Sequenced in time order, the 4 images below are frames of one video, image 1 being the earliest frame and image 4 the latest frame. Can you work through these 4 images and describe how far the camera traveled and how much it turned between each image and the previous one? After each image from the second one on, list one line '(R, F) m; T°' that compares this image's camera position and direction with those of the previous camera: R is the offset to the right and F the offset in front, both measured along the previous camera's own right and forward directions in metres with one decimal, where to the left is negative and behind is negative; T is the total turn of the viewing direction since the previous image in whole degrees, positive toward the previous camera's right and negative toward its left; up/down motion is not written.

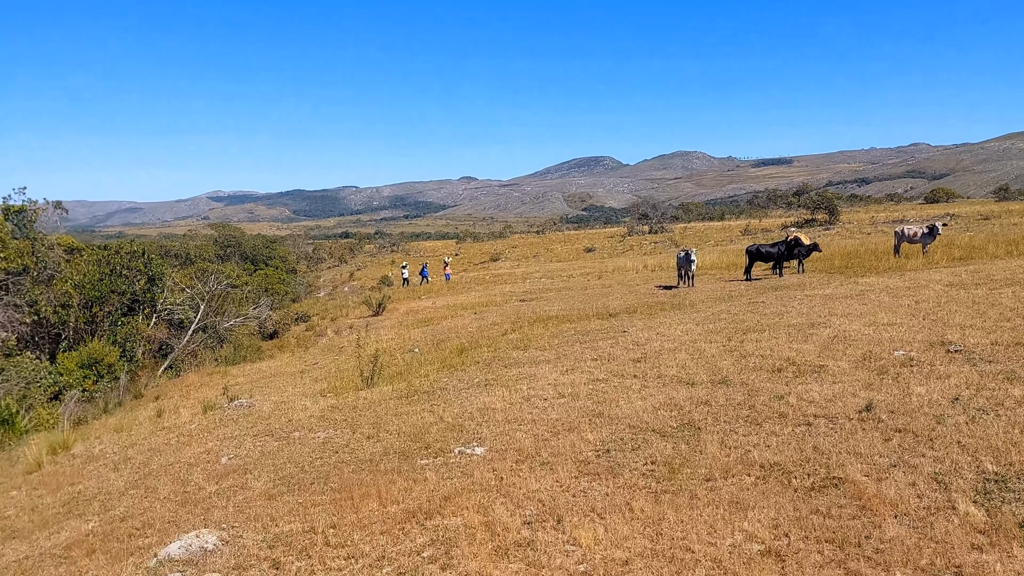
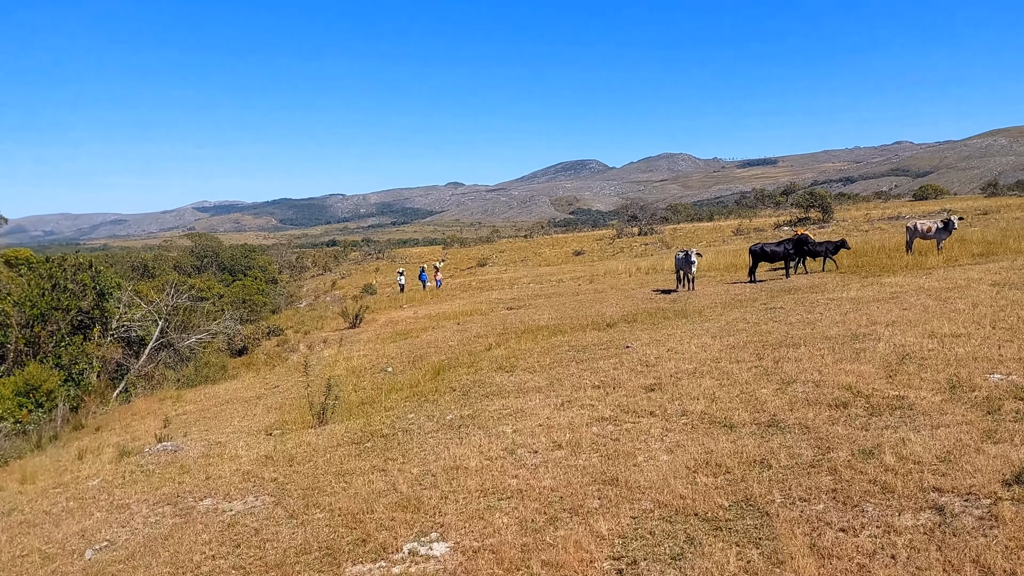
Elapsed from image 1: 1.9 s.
(+0.1, +2.1) m; +1°
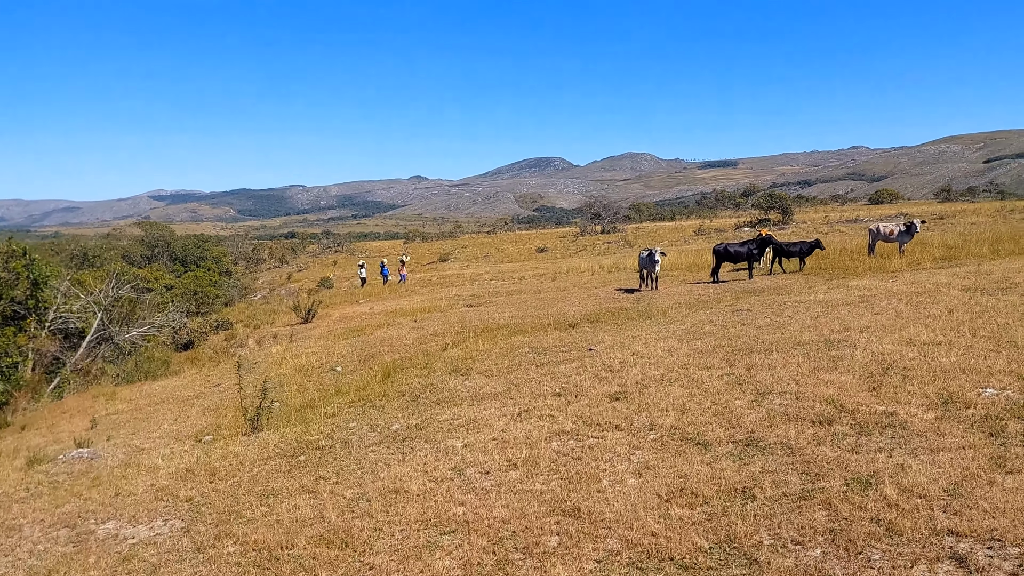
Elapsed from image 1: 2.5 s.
(+0.1, +0.7) m; +3°
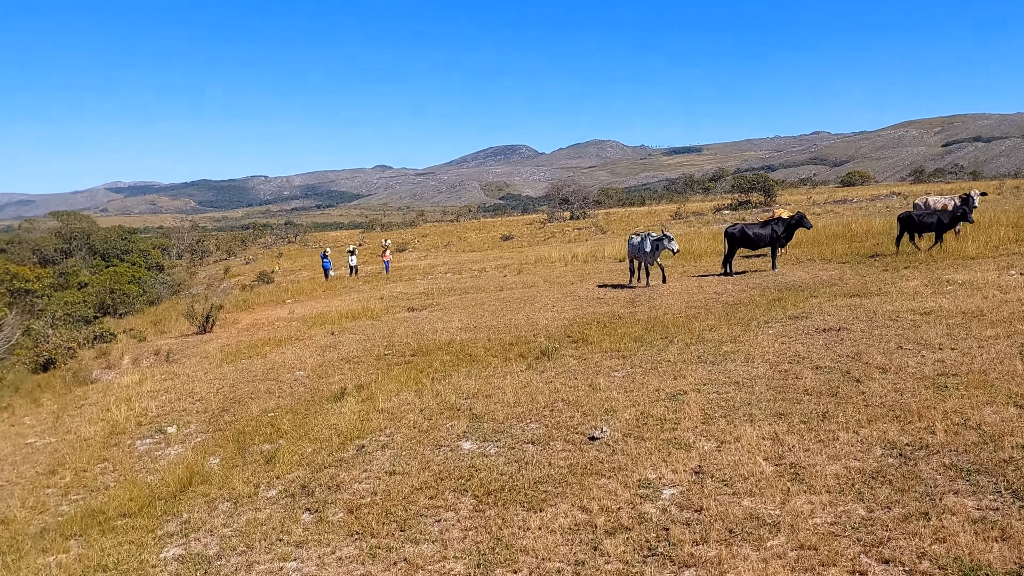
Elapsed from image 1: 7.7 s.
(+0.4, +5.9) m; +2°
